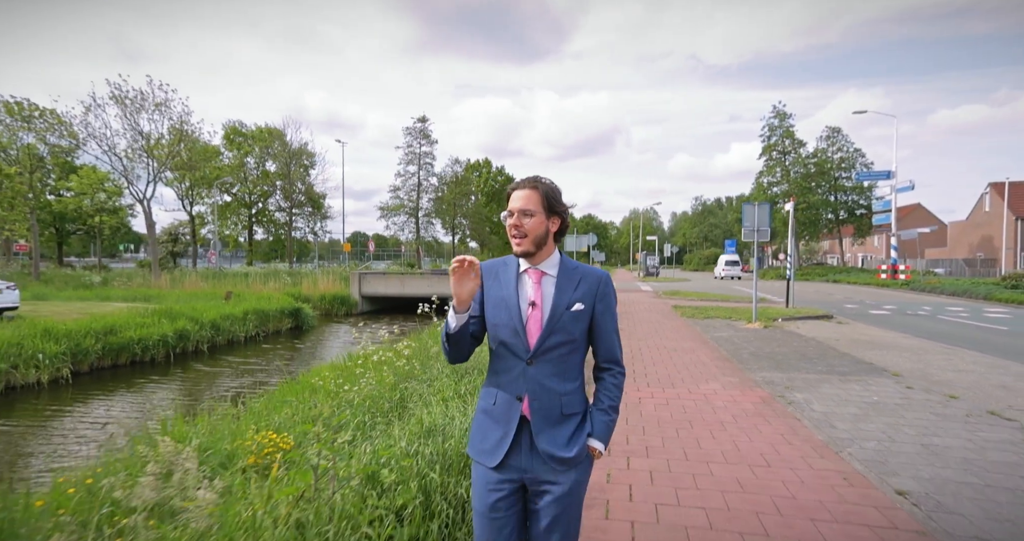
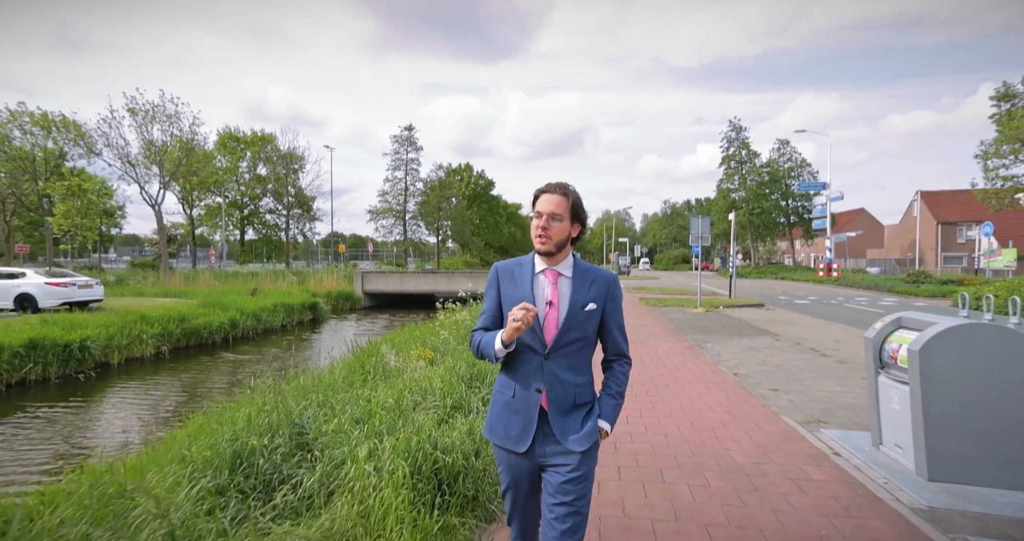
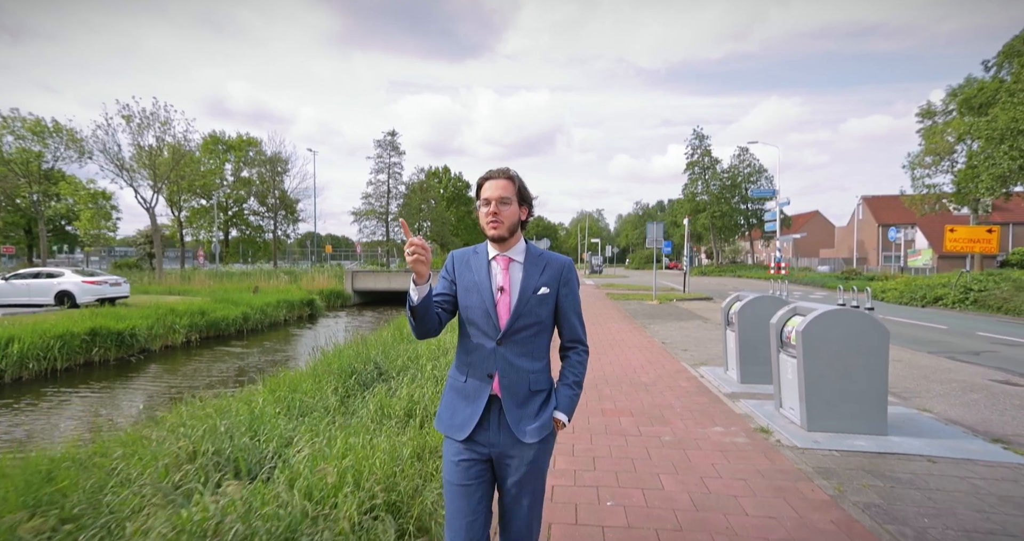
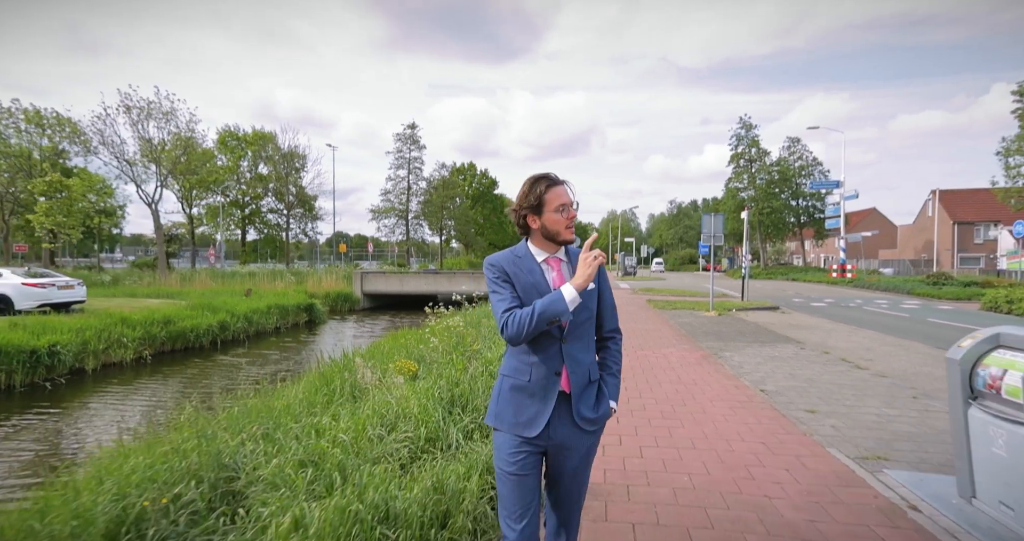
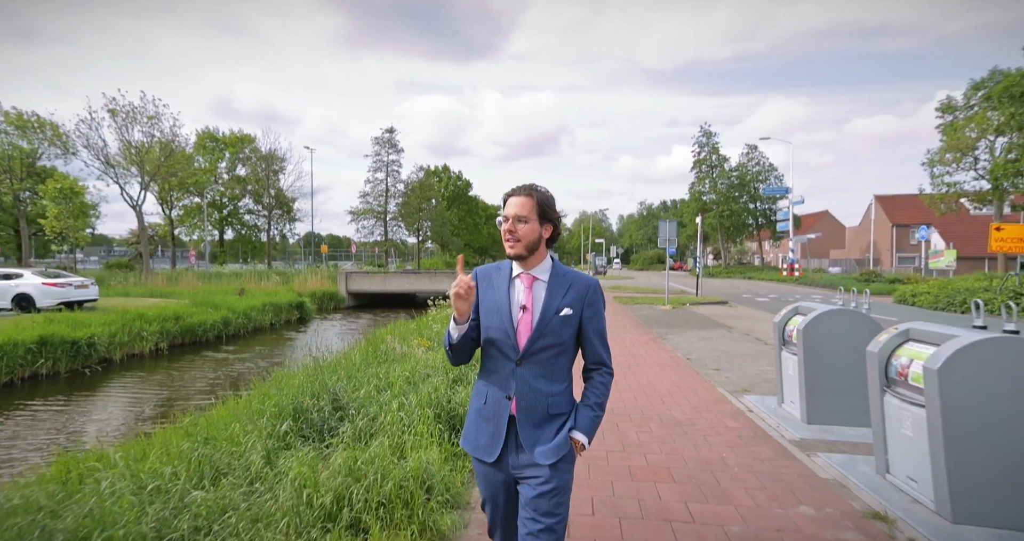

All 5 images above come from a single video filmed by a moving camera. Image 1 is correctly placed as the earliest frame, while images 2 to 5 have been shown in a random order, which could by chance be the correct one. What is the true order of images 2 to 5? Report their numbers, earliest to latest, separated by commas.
4, 2, 5, 3
